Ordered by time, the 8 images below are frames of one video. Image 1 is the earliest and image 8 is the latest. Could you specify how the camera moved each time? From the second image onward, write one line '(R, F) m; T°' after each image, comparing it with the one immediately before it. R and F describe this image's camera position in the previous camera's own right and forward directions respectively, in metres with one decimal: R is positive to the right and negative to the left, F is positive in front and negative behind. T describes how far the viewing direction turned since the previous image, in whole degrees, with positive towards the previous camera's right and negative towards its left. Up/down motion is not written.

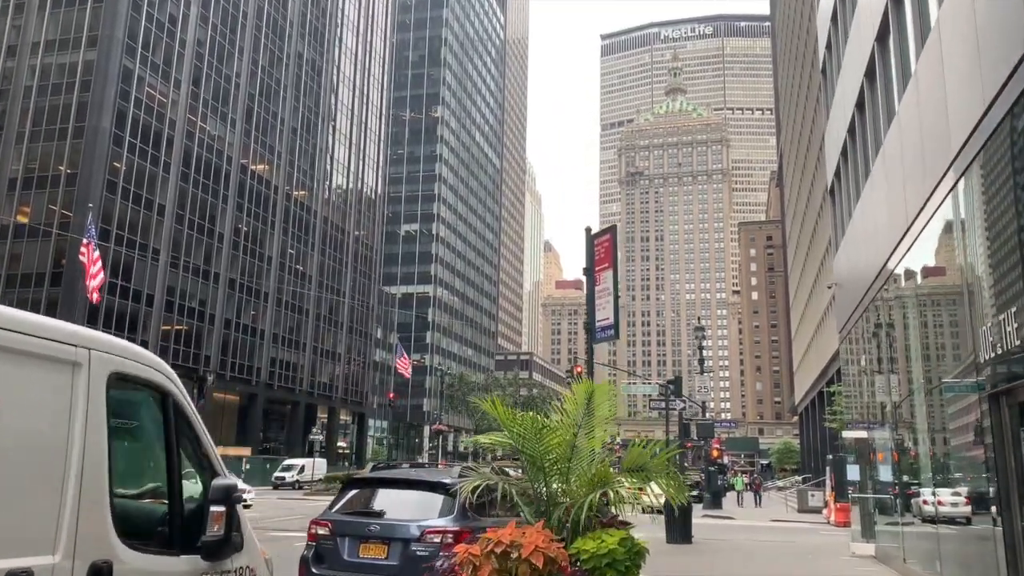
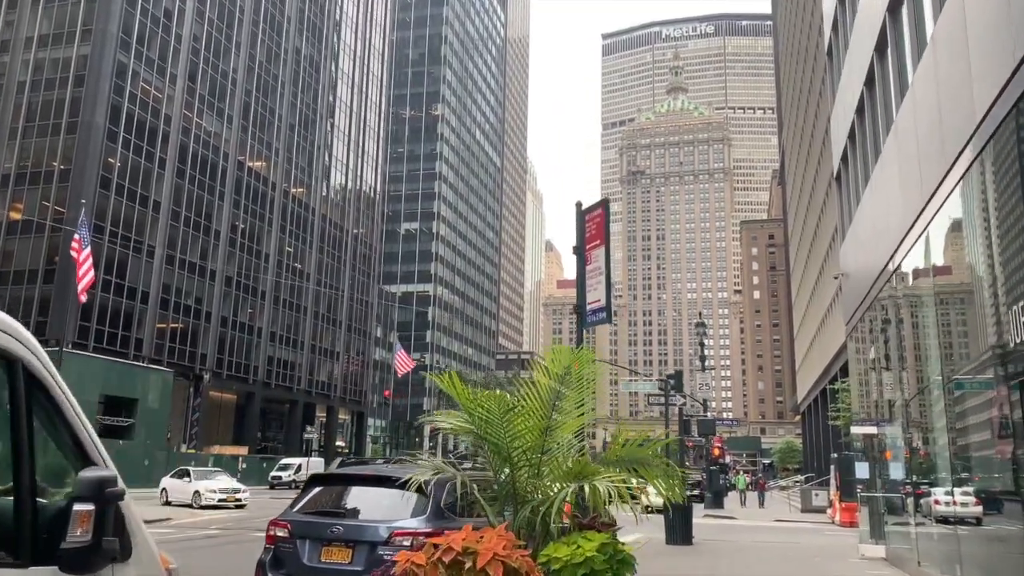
(+0.2, +0.6) m; 0°
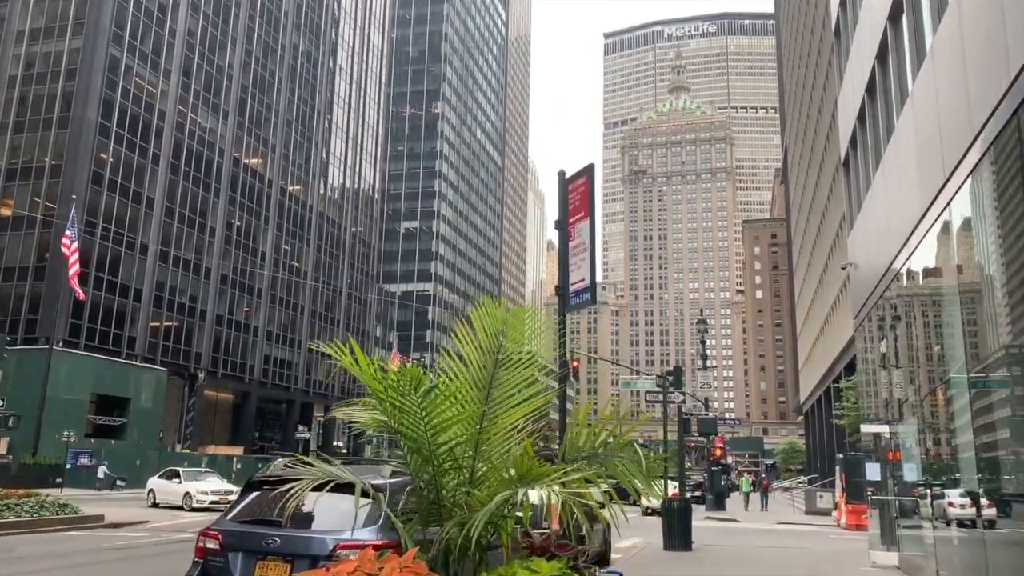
(+0.2, +0.7) m; 0°
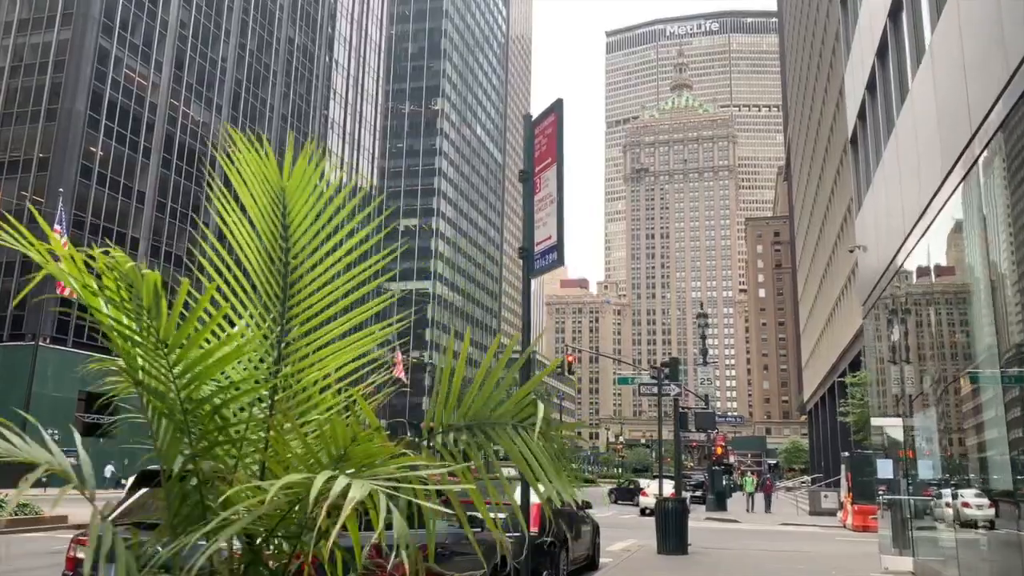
(+0.3, +0.9) m; 0°
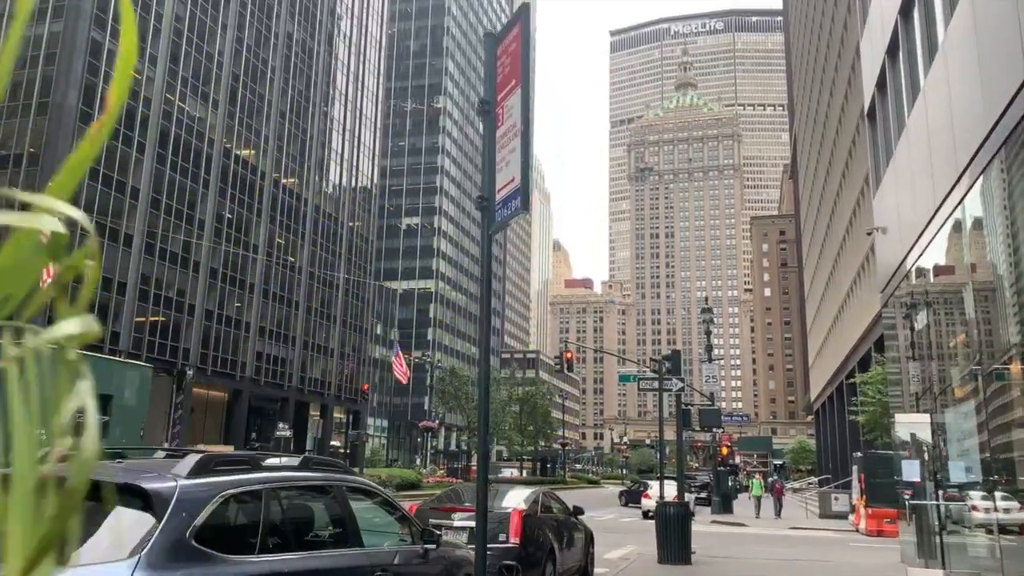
(+0.2, +1.0) m; 0°
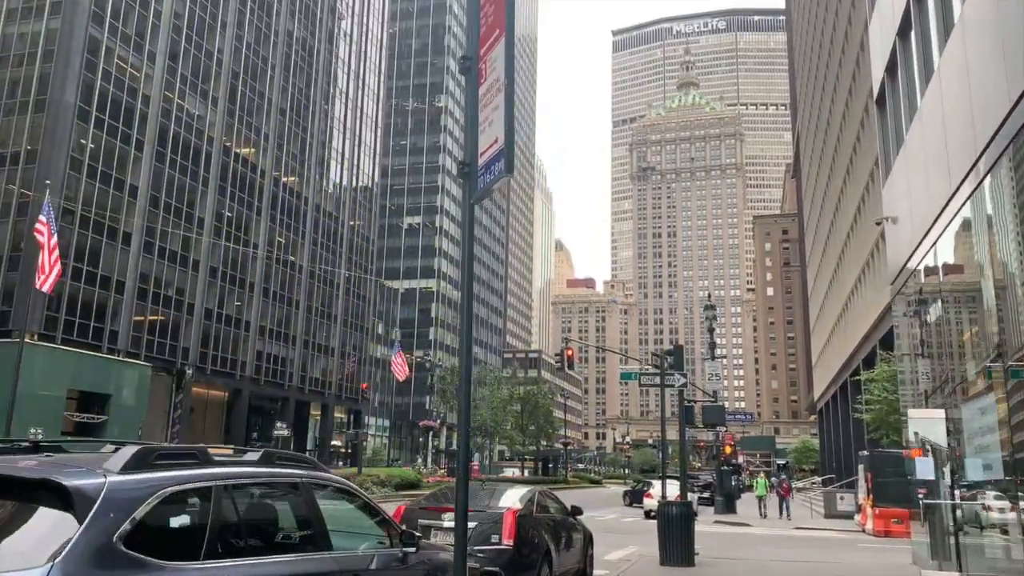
(+0.1, +0.4) m; 0°
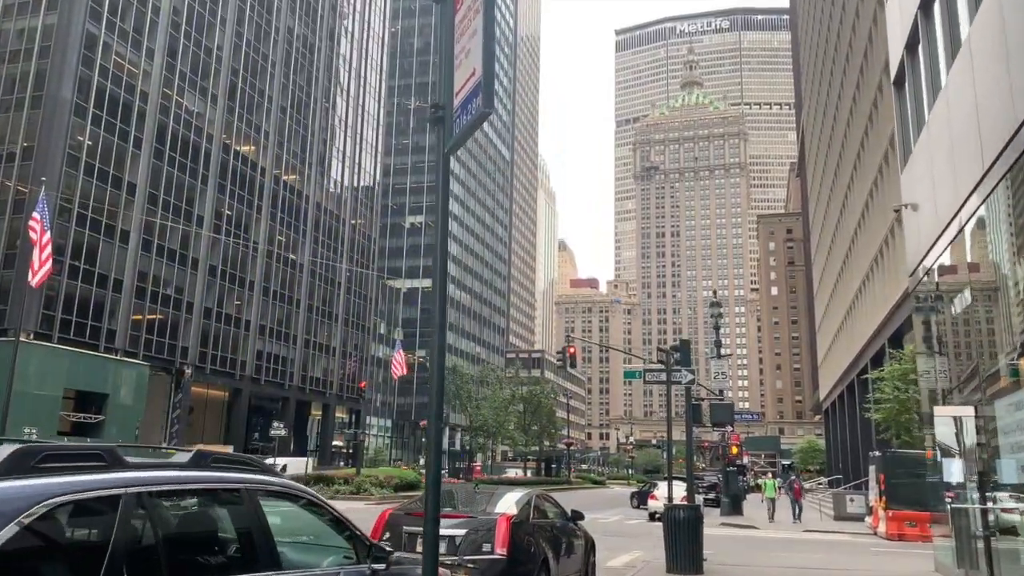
(+0.1, +0.6) m; 0°
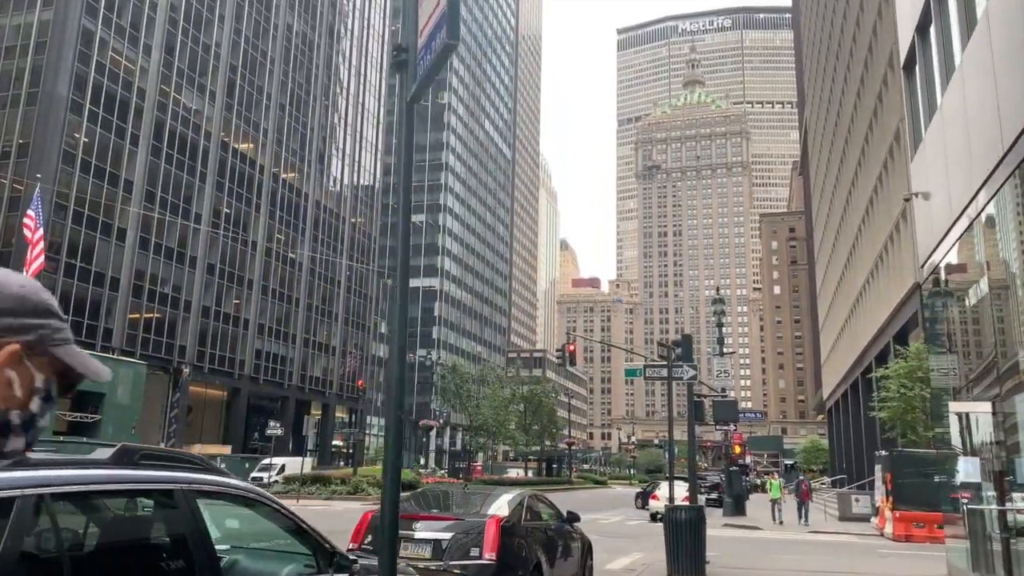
(+0.1, +0.4) m; 0°
